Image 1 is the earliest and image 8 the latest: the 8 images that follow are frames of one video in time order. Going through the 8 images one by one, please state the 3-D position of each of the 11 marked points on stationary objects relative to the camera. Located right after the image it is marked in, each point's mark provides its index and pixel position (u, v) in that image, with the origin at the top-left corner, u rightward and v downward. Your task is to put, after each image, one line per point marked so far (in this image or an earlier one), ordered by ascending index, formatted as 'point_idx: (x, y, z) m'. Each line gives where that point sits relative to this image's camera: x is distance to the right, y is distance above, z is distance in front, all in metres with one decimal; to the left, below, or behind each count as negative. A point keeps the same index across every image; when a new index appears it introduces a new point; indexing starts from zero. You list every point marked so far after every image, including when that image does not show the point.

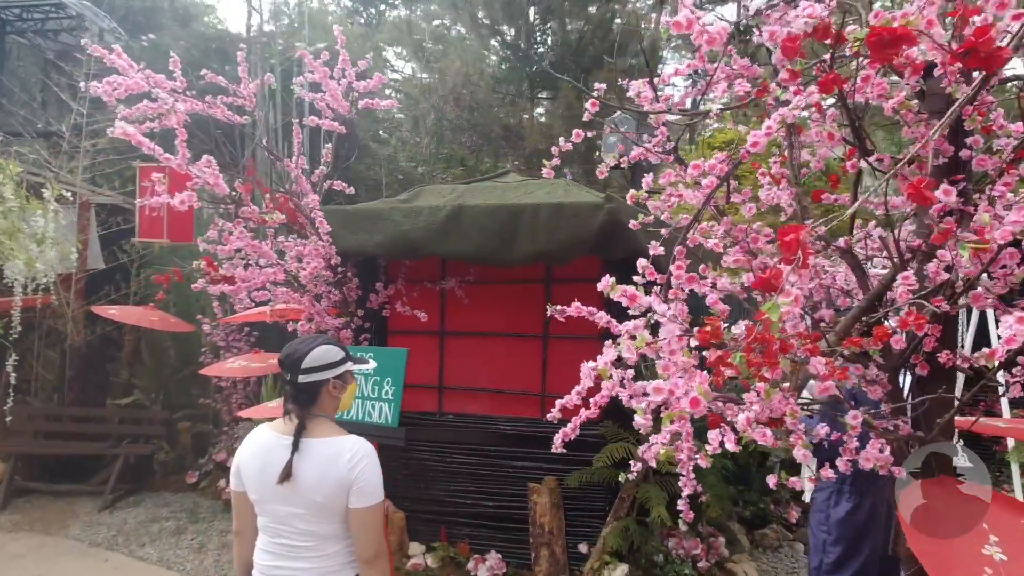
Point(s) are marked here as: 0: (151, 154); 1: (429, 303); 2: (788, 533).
0: (-2.0, +0.8, +3.1) m
1: (-0.7, -0.1, +4.5) m
2: (+2.5, -2.3, +5.1) m
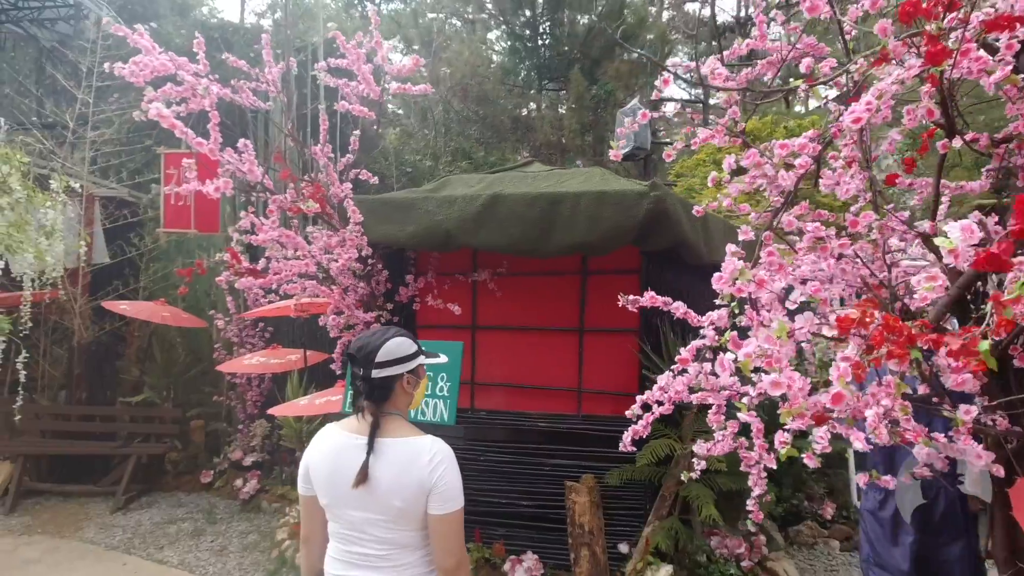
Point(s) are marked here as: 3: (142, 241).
0: (-1.7, +0.8, +2.9) m
1: (-0.4, -0.1, +4.3) m
2: (+2.8, -2.2, +5.0) m
3: (-4.7, +0.6, +7.0) m
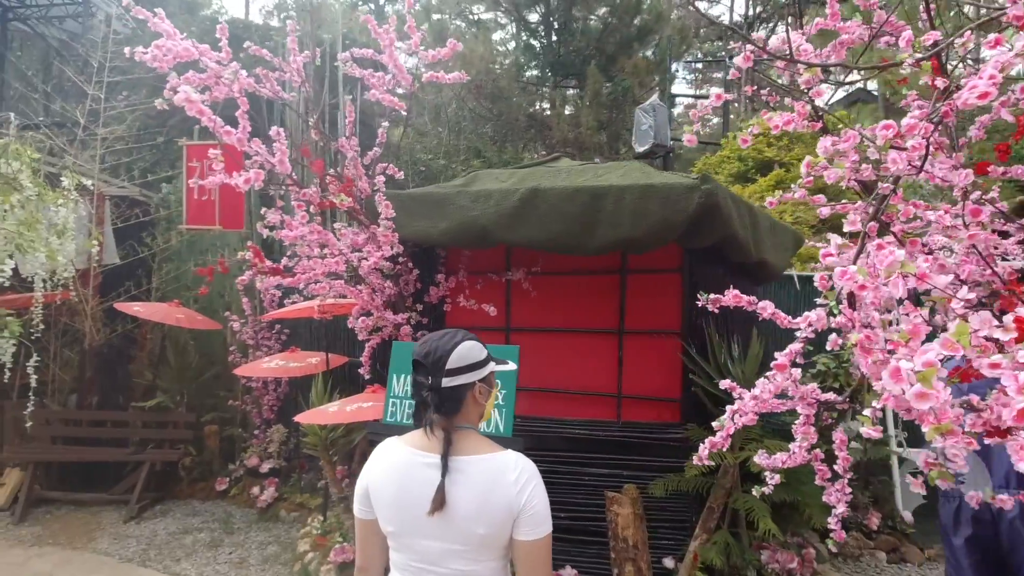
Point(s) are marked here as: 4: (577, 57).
0: (-1.5, +0.8, +2.7) m
1: (-0.1, -0.1, +4.1) m
2: (+3.1, -2.2, +4.8) m
3: (-4.4, +0.6, +6.8) m
4: (+1.2, +4.5, +10.8) m
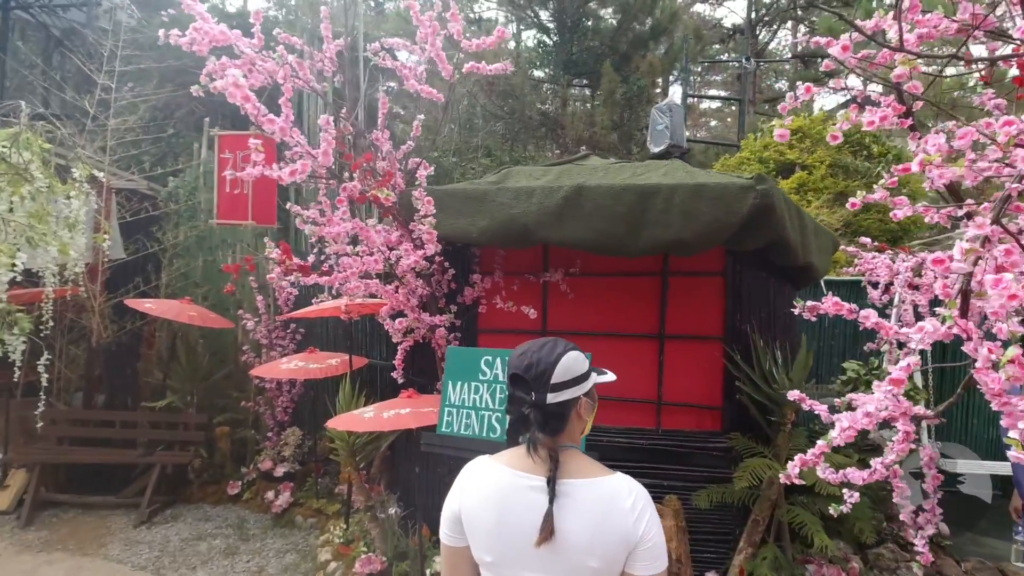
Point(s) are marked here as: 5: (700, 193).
0: (-1.2, +0.8, +2.6) m
1: (+0.1, -0.1, +4.0) m
2: (+3.3, -2.2, +4.7) m
3: (-4.1, +0.6, +6.6) m
4: (+1.5, +4.5, +10.7) m
5: (+1.1, +0.6, +3.3) m
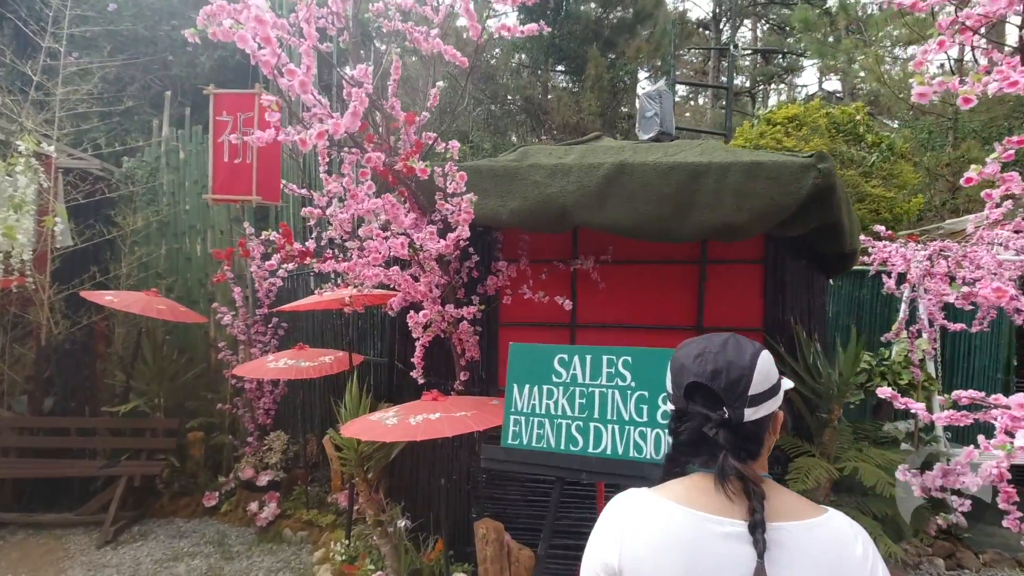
0: (-0.9, +0.9, +2.1) m
1: (+0.3, 0.0, +3.6) m
2: (+3.4, -2.1, +4.6) m
3: (-4.2, +0.7, +5.9) m
4: (+1.1, +4.6, +10.3) m
5: (+1.3, +0.6, +3.0) m
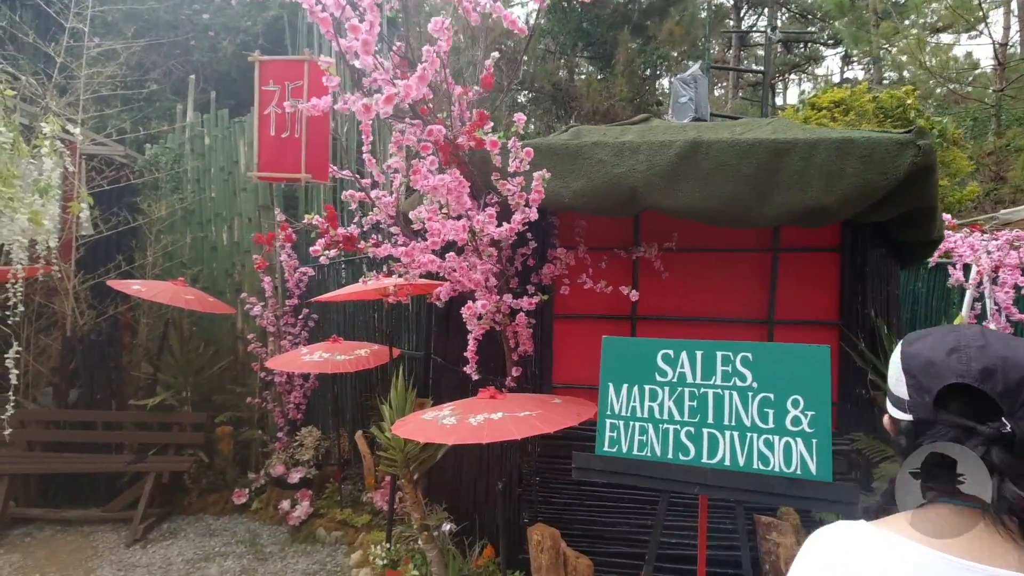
0: (-0.6, +0.9, +1.9) m
1: (+0.6, +0.1, +3.4) m
2: (+3.8, -2.1, +4.3) m
3: (-3.8, +0.8, +5.8) m
4: (+1.6, +4.8, +10.0) m
5: (+1.7, +0.7, +2.7) m
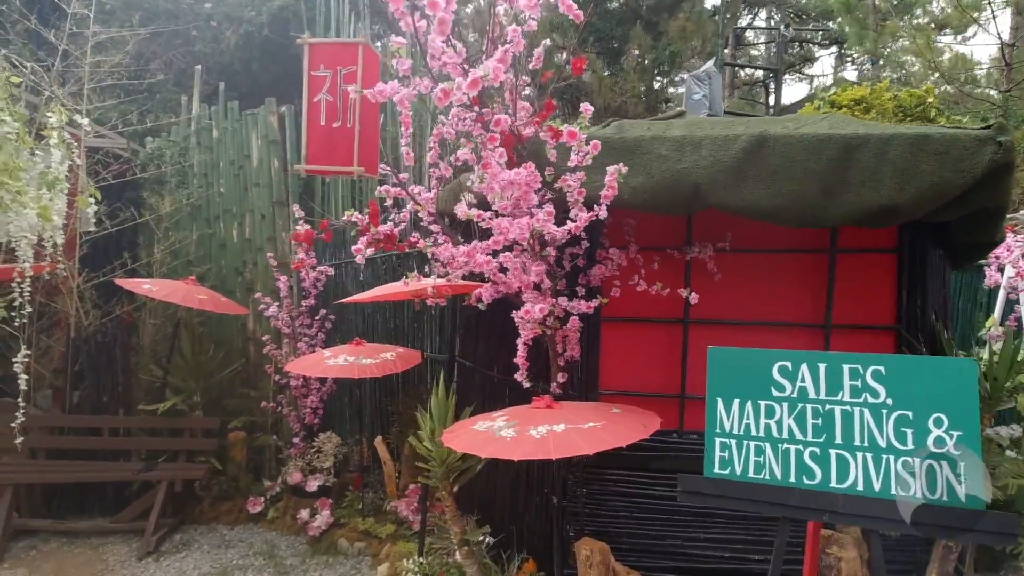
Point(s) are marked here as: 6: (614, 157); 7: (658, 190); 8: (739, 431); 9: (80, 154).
0: (-0.3, +0.9, +1.7) m
1: (+0.9, +0.1, +3.2) m
2: (+4.0, -2.1, +4.2) m
3: (-3.6, +0.8, +5.5) m
4: (+1.8, +4.8, +9.8) m
5: (+1.9, +0.7, +2.6) m
6: (+0.5, +0.7, +2.8) m
7: (+0.7, +0.5, +2.8) m
8: (+0.6, -0.4, +1.6) m
9: (-3.7, +1.1, +4.8) m
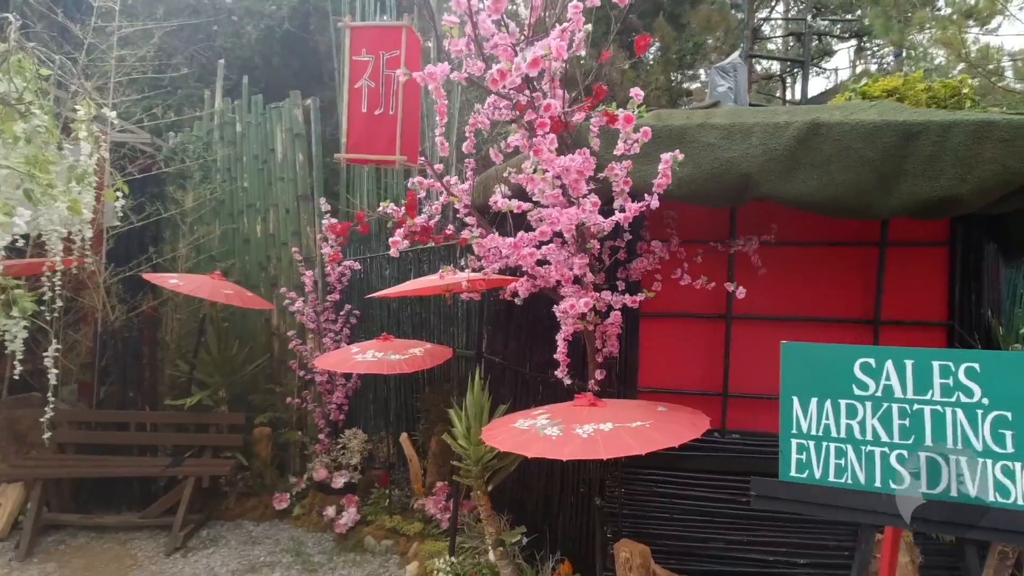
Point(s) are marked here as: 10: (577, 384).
0: (-0.2, +0.9, +1.6) m
1: (+1.1, +0.1, +3.1) m
2: (+4.2, -2.1, +4.0) m
3: (-3.3, +0.9, +5.5) m
4: (+2.1, +4.9, +9.7) m
5: (+2.1, +0.7, +2.5) m
6: (+0.7, +0.7, +2.7) m
7: (+0.9, +0.5, +2.7) m
8: (+0.8, -0.4, +1.5) m
9: (-3.5, +1.2, +4.7) m
10: (+0.4, -0.5, +3.2) m
